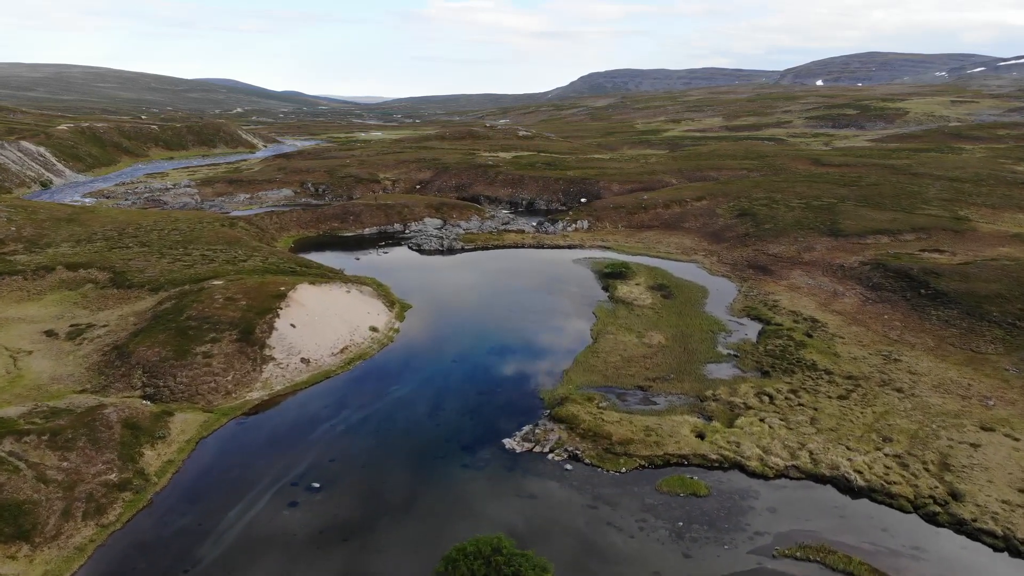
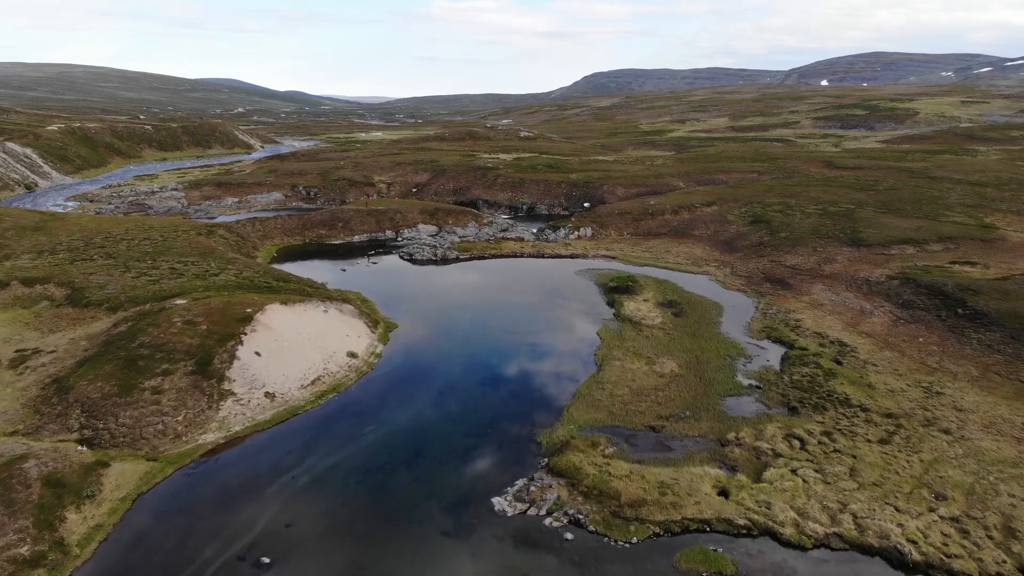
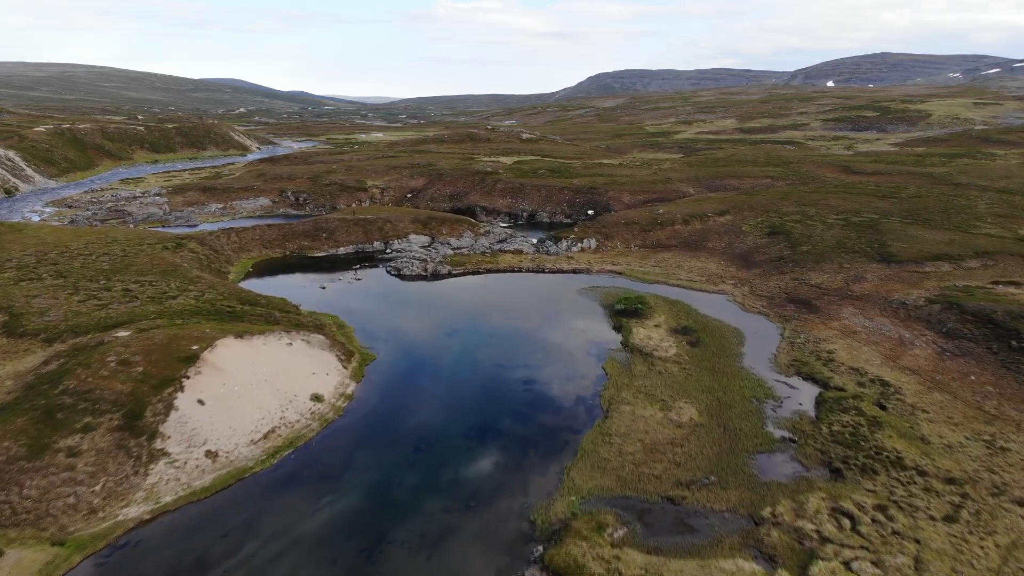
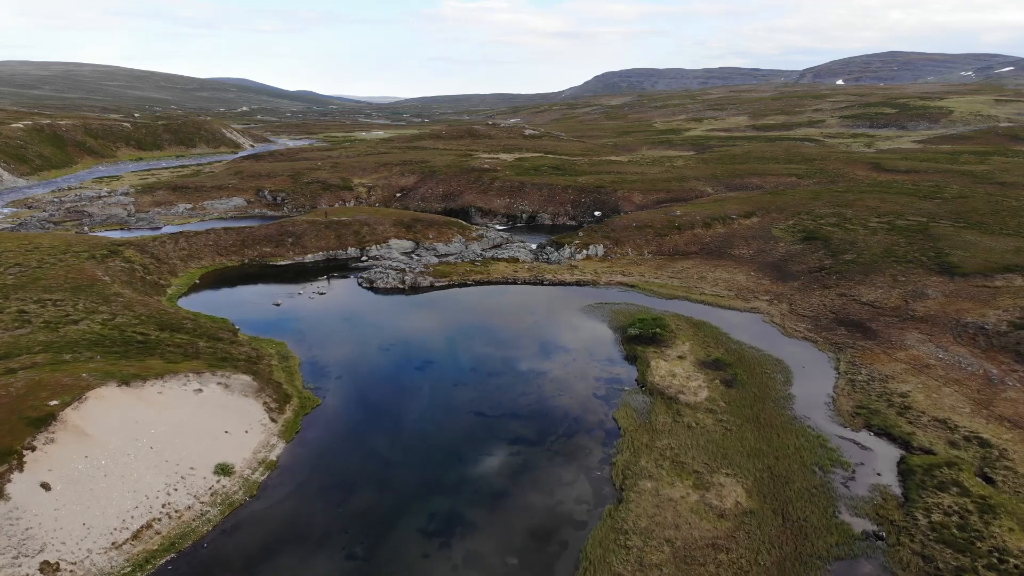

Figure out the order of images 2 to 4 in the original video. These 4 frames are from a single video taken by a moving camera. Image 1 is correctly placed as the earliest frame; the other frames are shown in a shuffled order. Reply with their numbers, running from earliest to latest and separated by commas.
2, 3, 4
